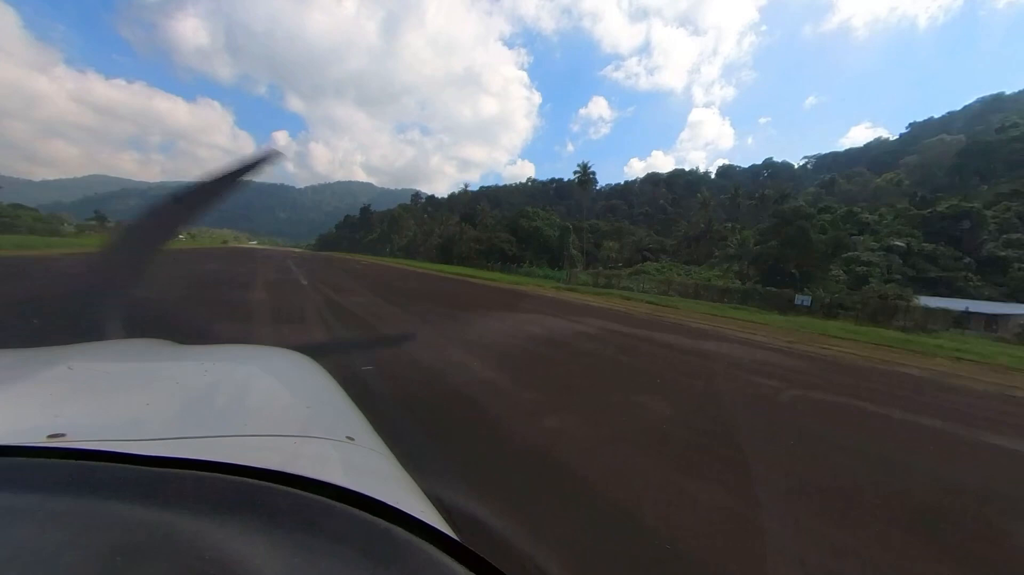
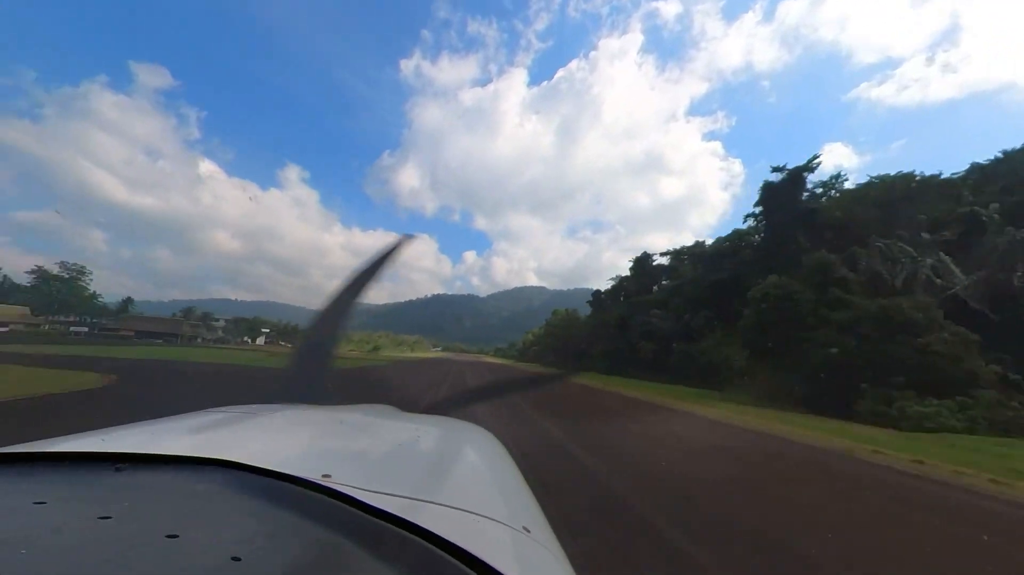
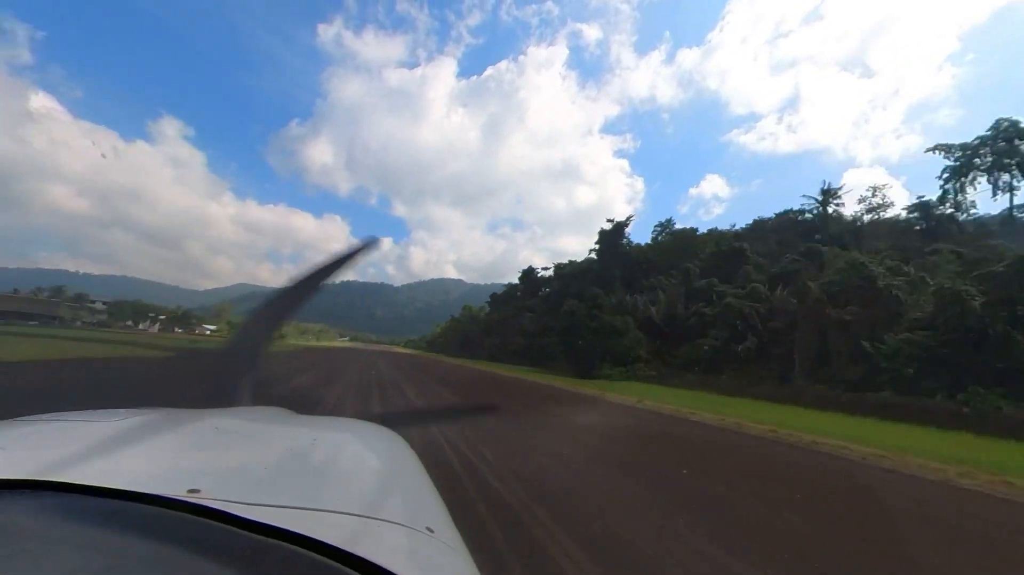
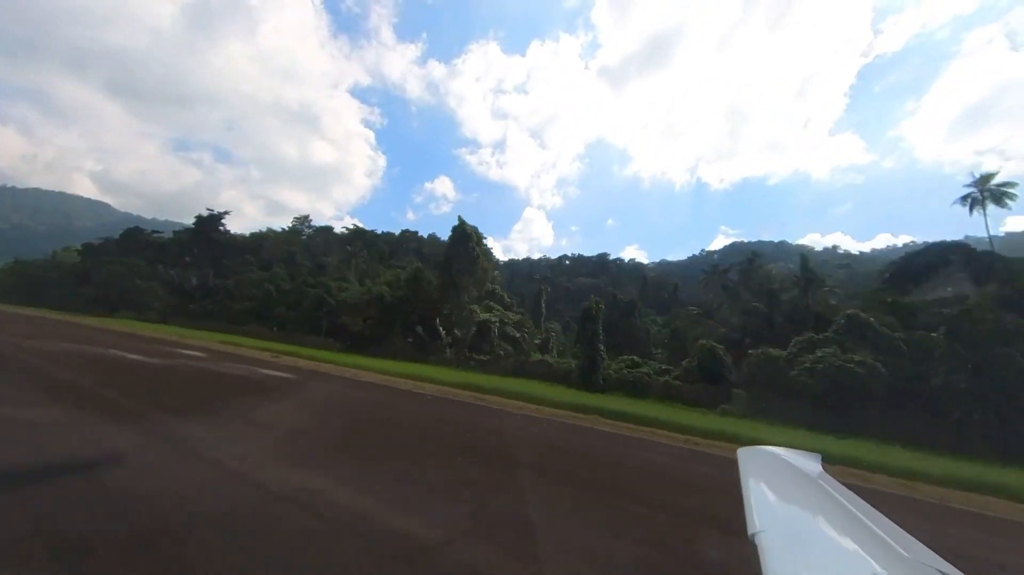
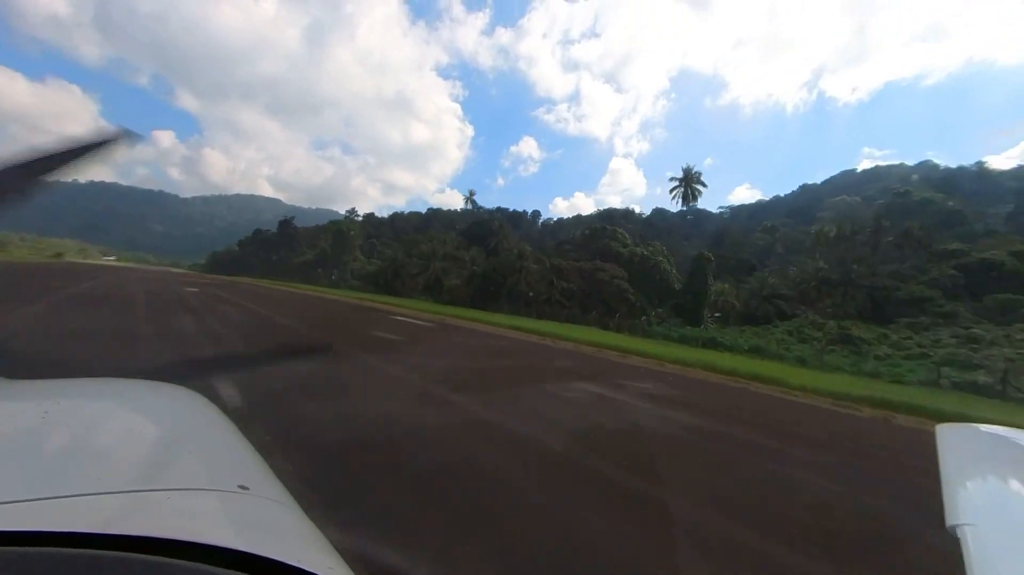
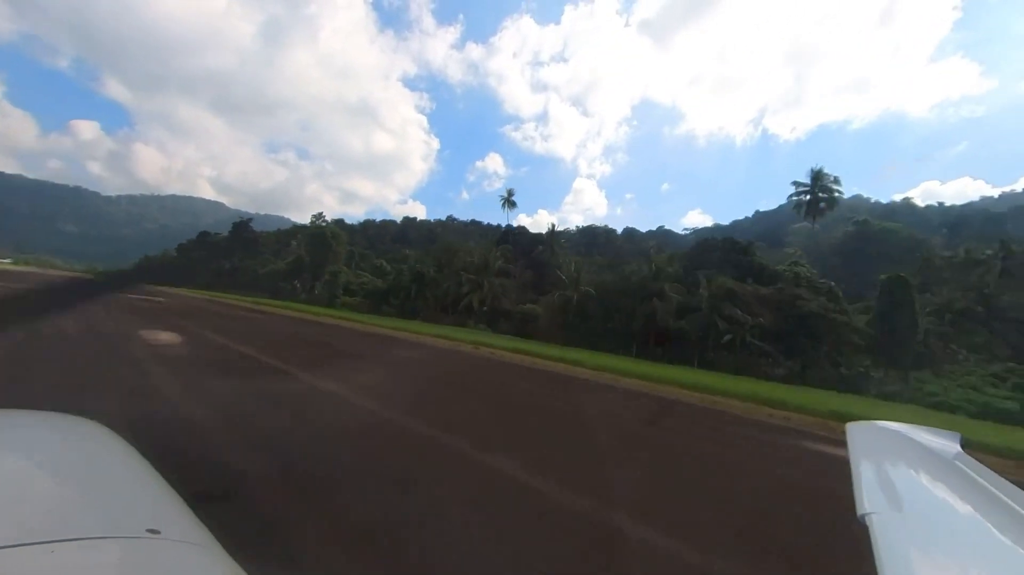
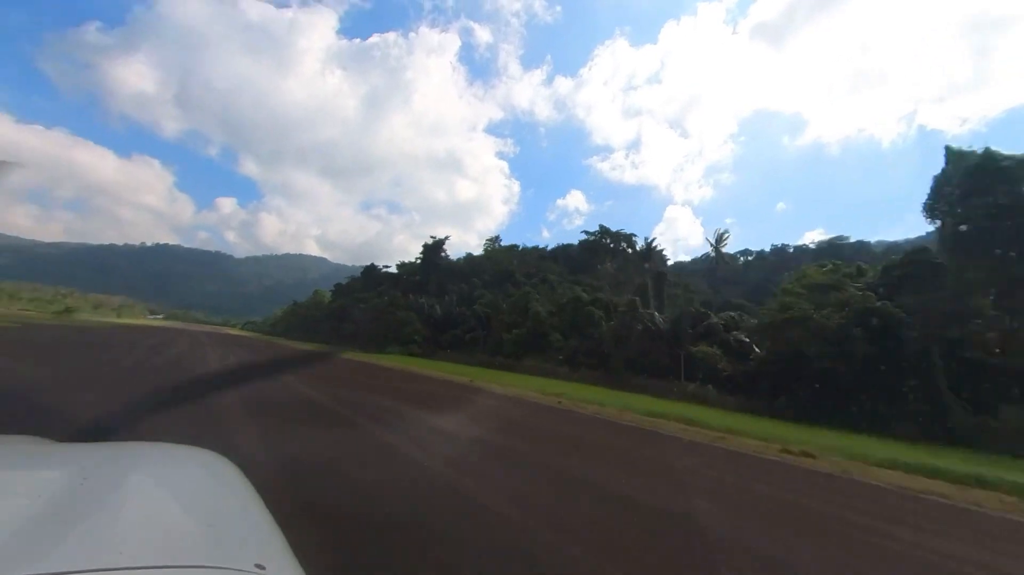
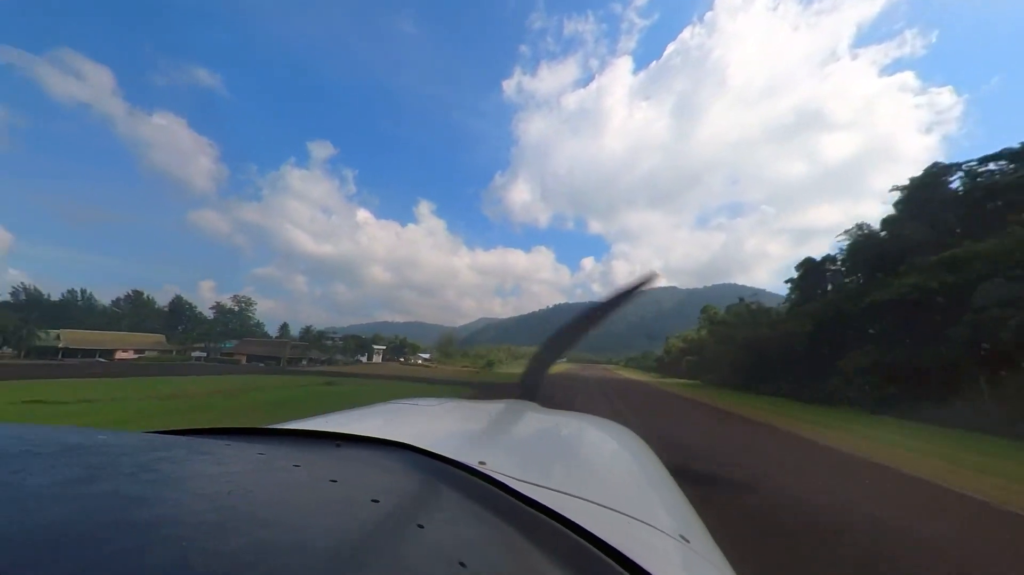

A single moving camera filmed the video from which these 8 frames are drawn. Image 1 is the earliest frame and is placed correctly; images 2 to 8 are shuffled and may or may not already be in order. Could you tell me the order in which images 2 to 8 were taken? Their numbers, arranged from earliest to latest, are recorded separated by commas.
5, 6, 4, 7, 3, 2, 8
